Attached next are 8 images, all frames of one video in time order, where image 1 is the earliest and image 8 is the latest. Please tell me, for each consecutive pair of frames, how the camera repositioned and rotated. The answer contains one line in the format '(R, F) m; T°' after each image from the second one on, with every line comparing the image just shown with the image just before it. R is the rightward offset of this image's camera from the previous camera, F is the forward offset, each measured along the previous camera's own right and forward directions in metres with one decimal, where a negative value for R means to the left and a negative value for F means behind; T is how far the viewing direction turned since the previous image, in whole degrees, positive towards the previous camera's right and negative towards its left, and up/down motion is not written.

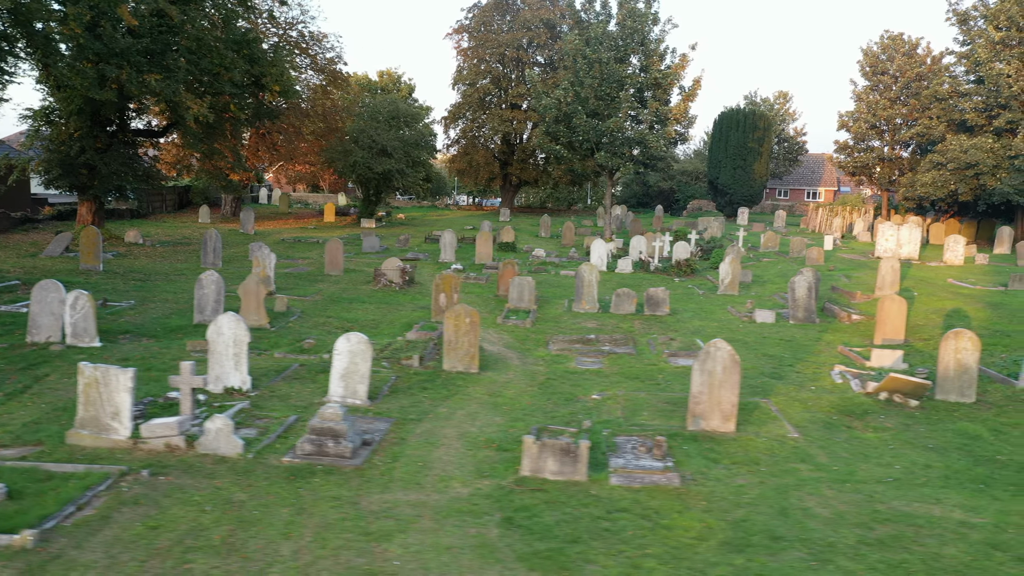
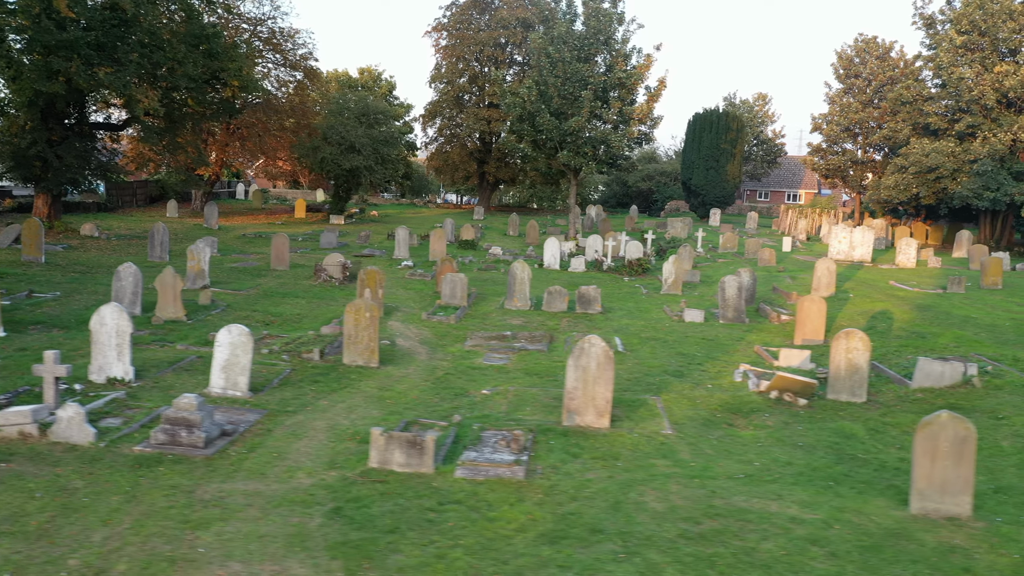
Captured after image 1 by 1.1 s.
(+1.6, -0.1) m; 0°
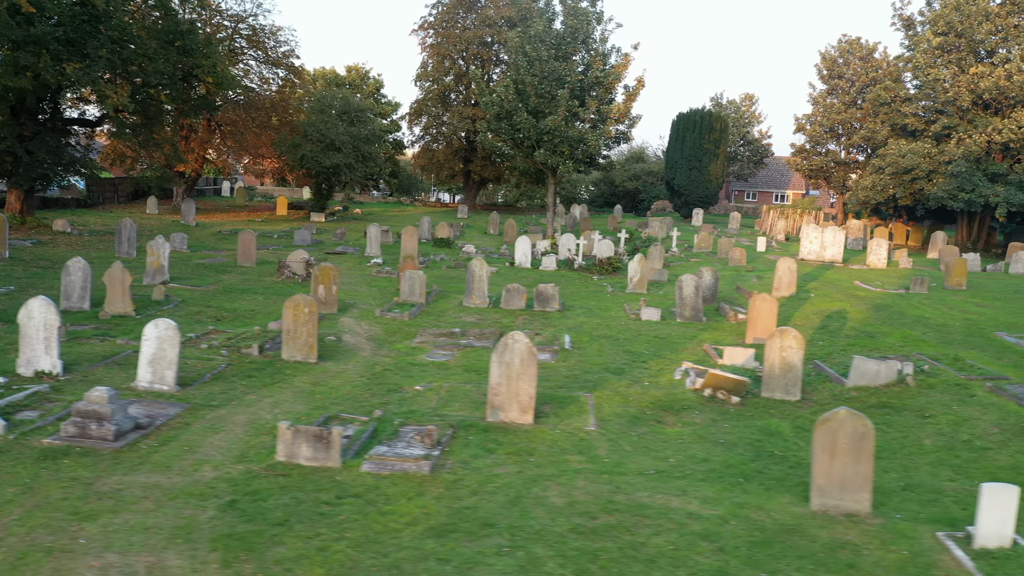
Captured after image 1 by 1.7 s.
(+1.0, 0.0) m; 0°
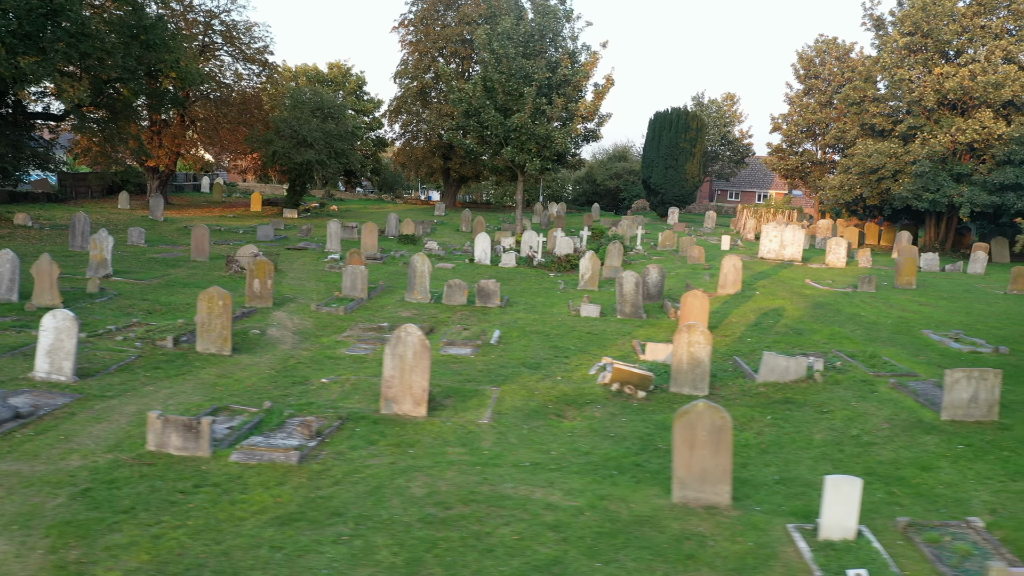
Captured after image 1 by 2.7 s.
(+1.4, 0.0) m; 0°
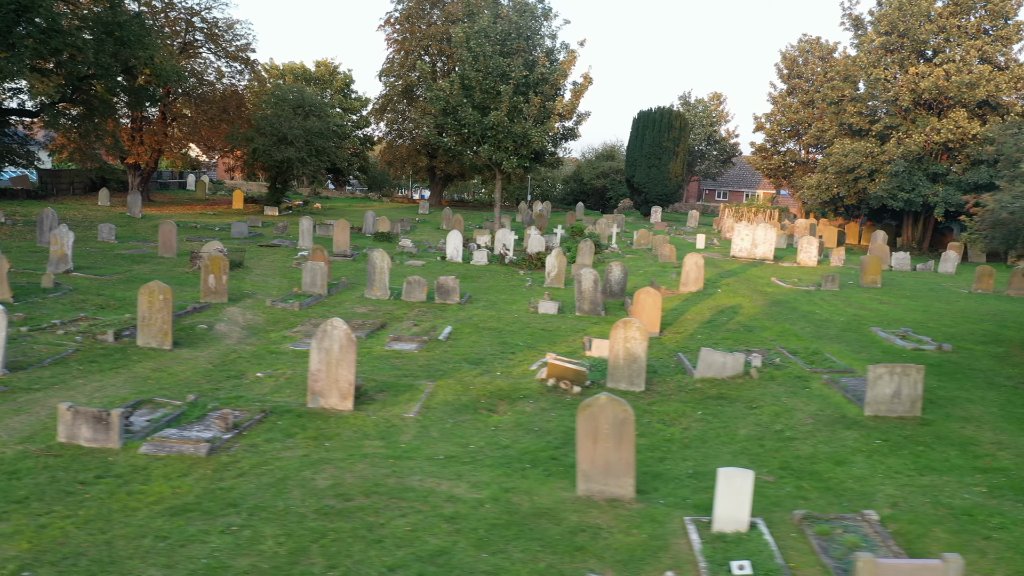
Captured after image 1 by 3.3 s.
(+1.0, 0.0) m; 0°
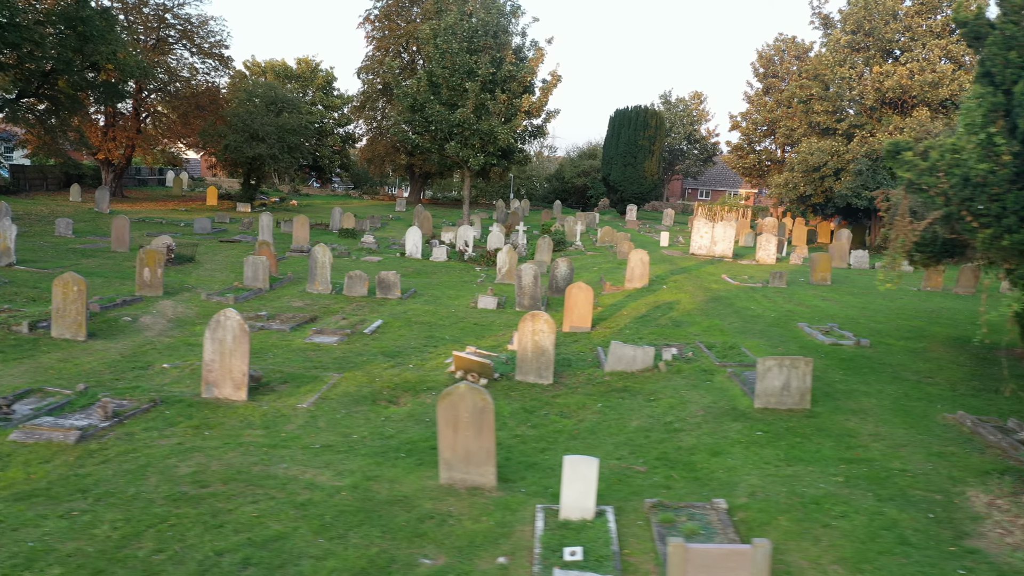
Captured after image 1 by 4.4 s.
(+1.4, 0.0) m; 0°
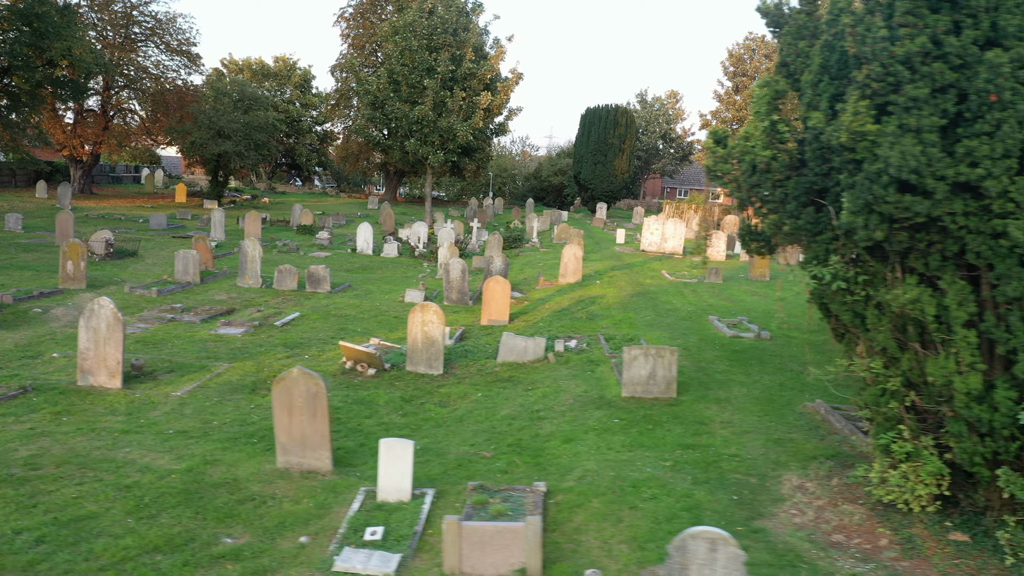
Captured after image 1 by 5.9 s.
(+1.7, -0.1) m; 0°
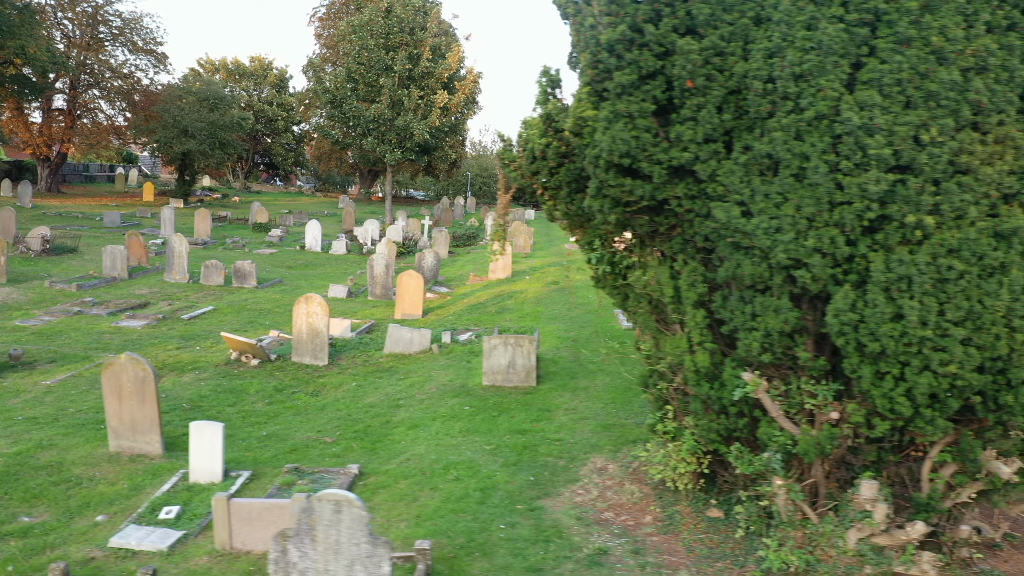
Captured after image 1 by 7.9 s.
(+1.9, -0.2) m; 0°
